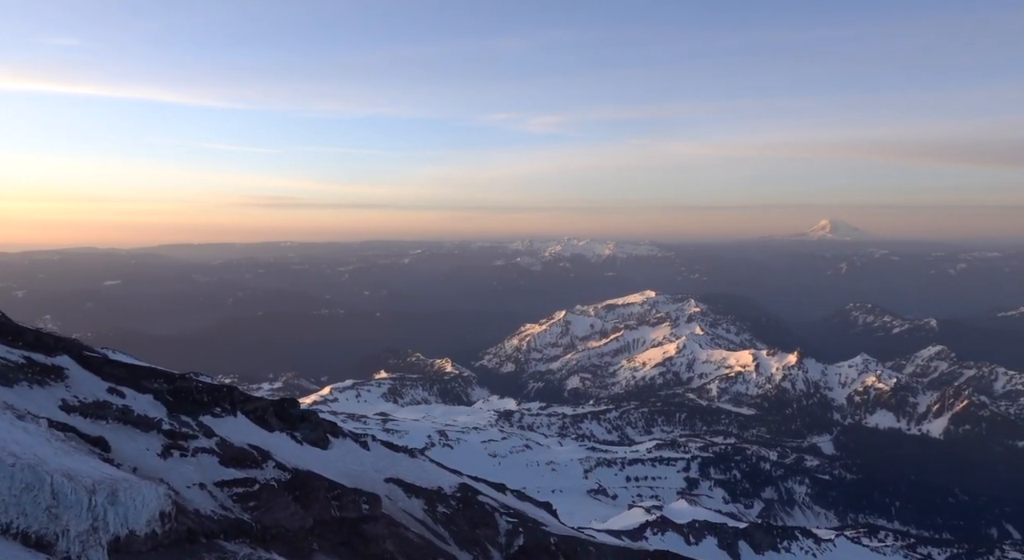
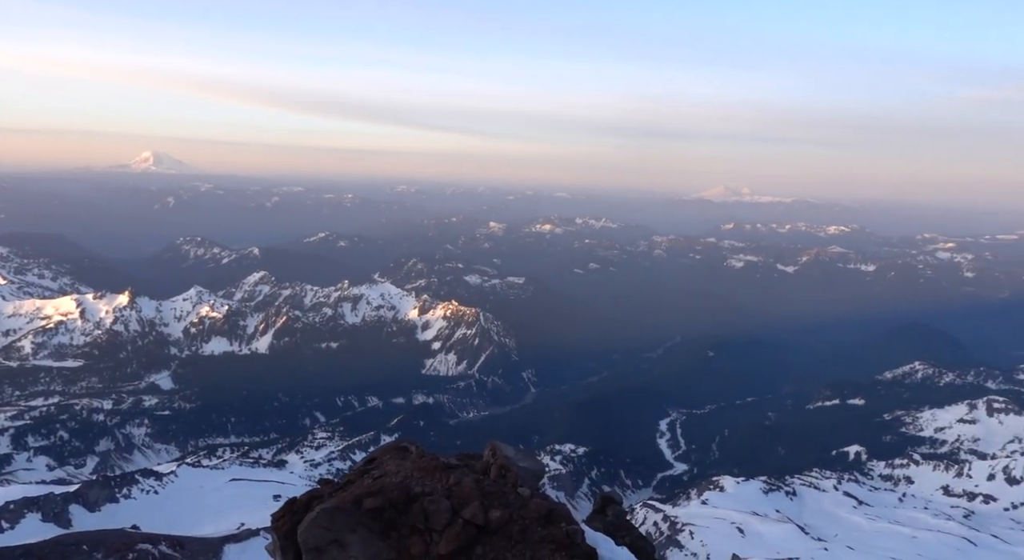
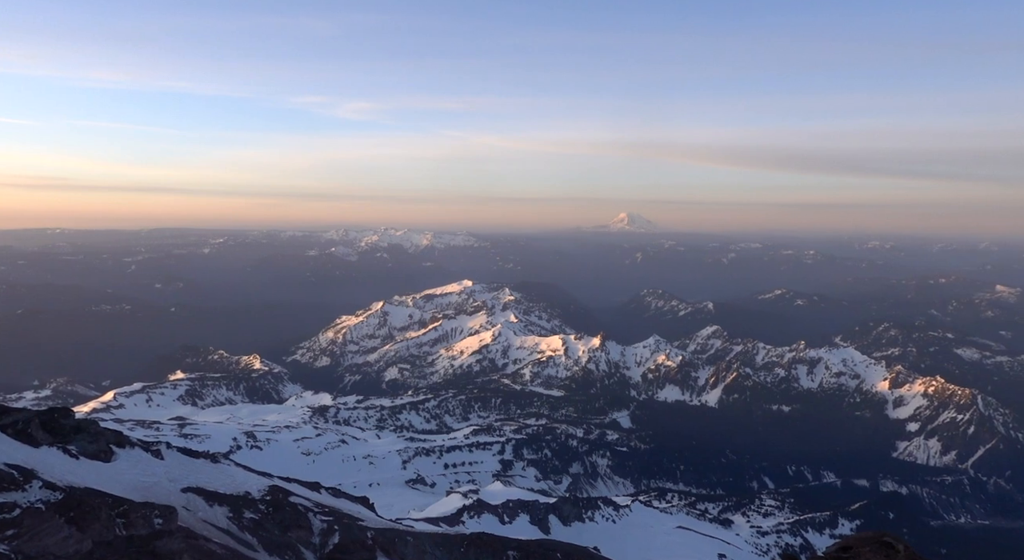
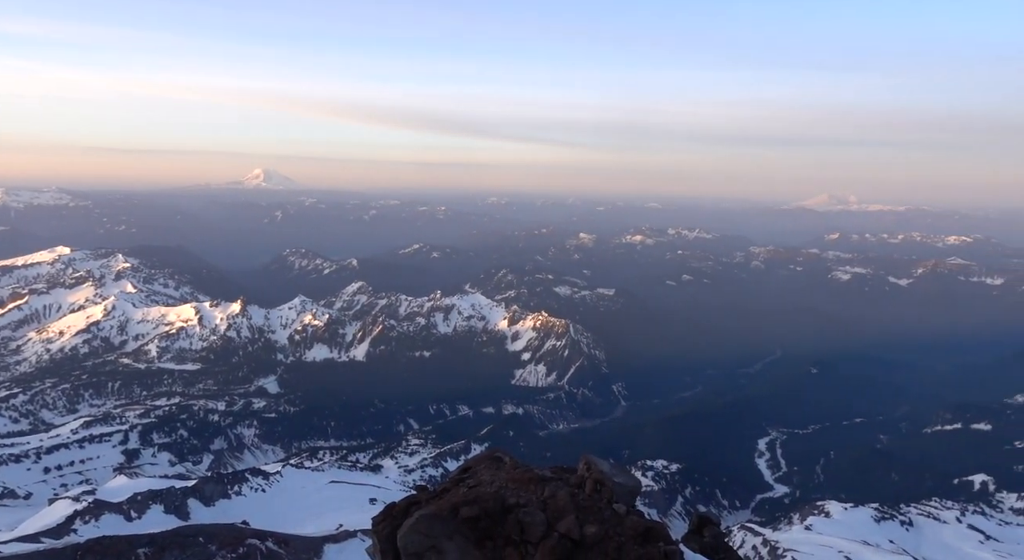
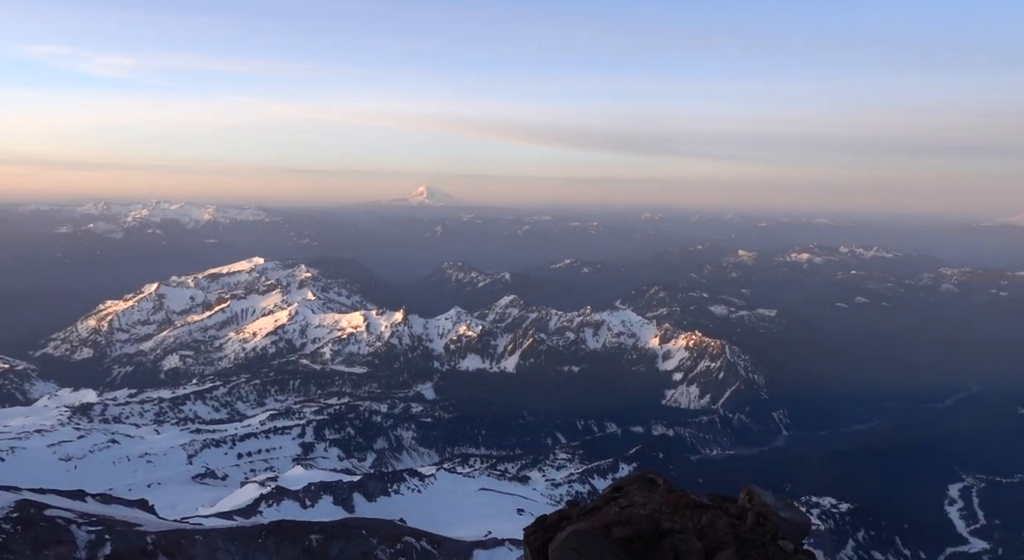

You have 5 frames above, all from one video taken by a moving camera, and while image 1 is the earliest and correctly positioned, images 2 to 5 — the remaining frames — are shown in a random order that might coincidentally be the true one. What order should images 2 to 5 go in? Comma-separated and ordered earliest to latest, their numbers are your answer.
3, 5, 4, 2
